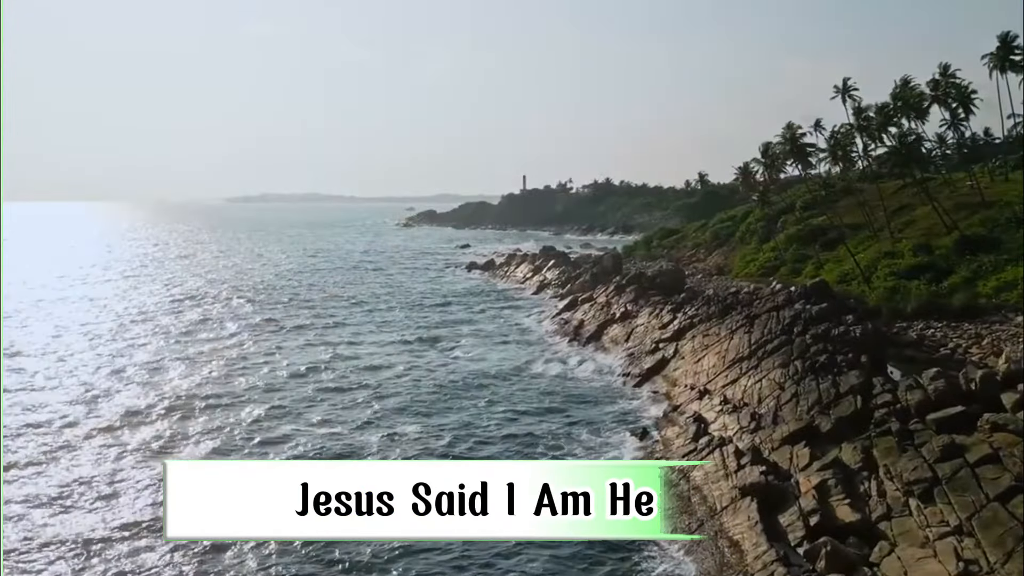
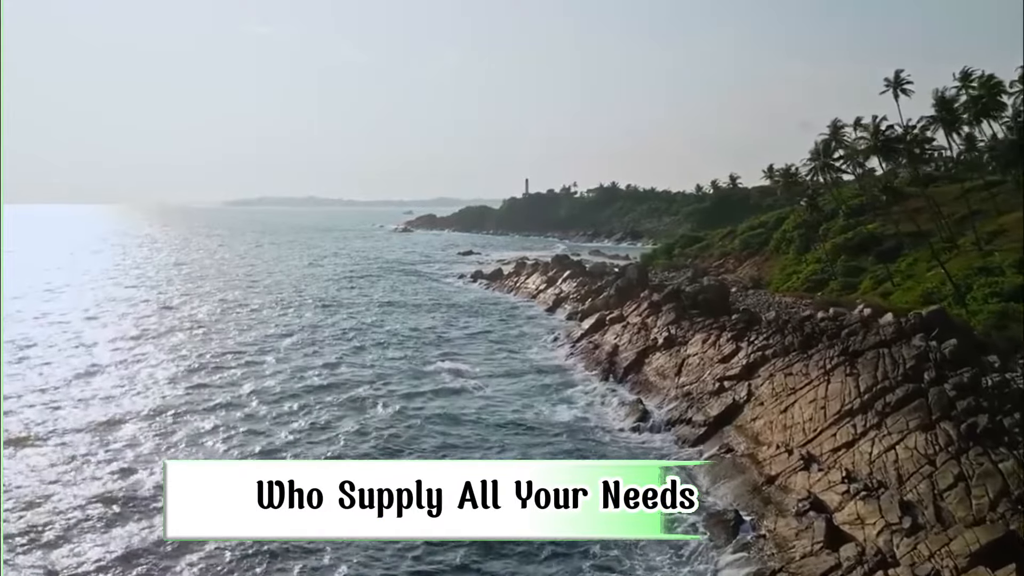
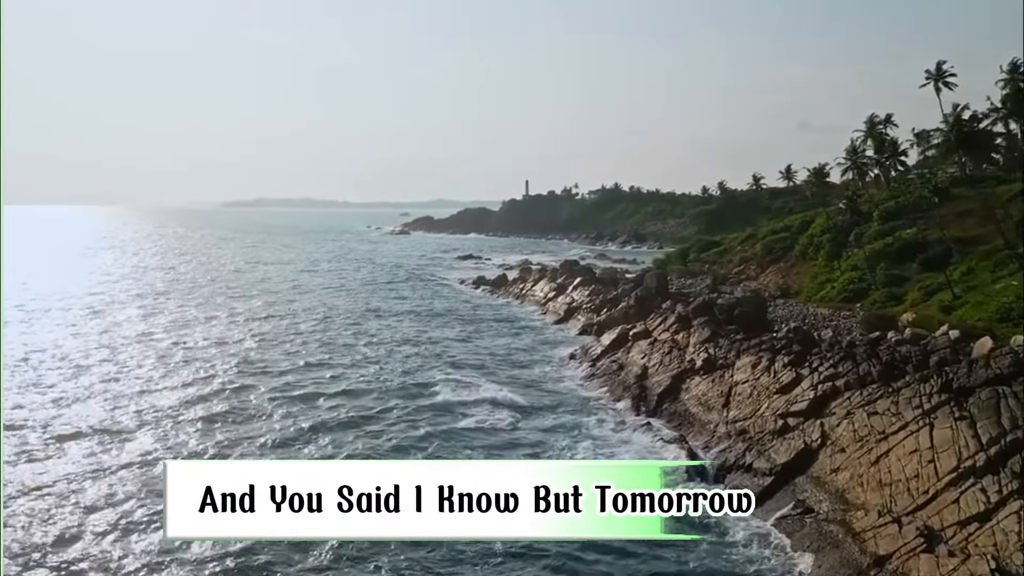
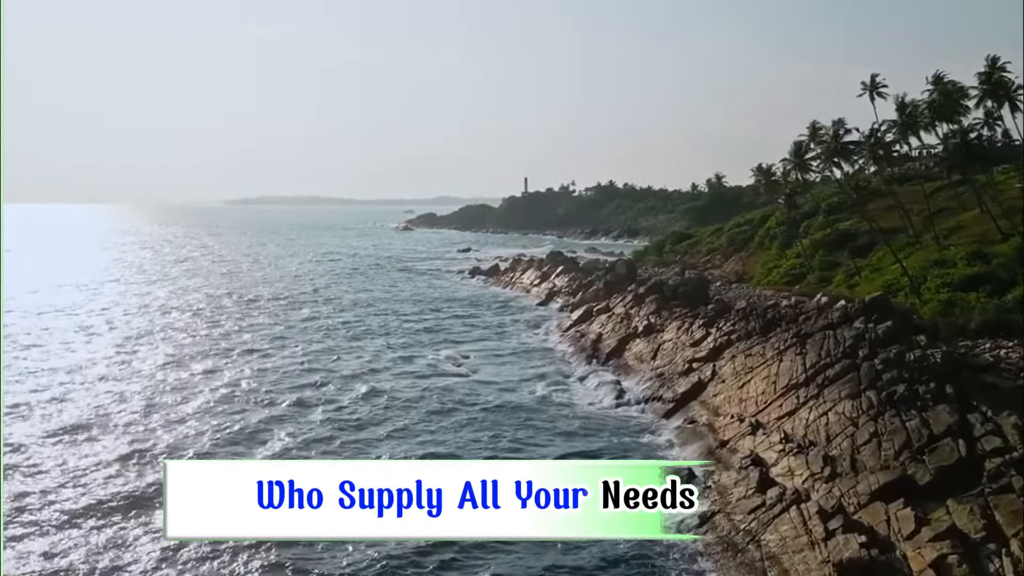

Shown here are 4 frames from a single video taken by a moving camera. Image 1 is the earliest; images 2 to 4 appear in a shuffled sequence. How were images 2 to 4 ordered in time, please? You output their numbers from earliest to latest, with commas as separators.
4, 2, 3
